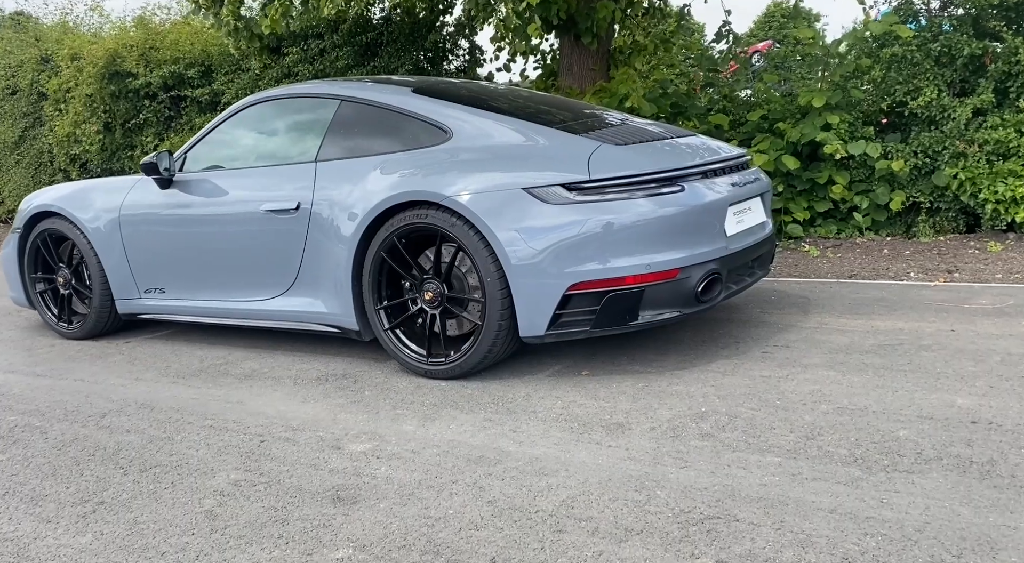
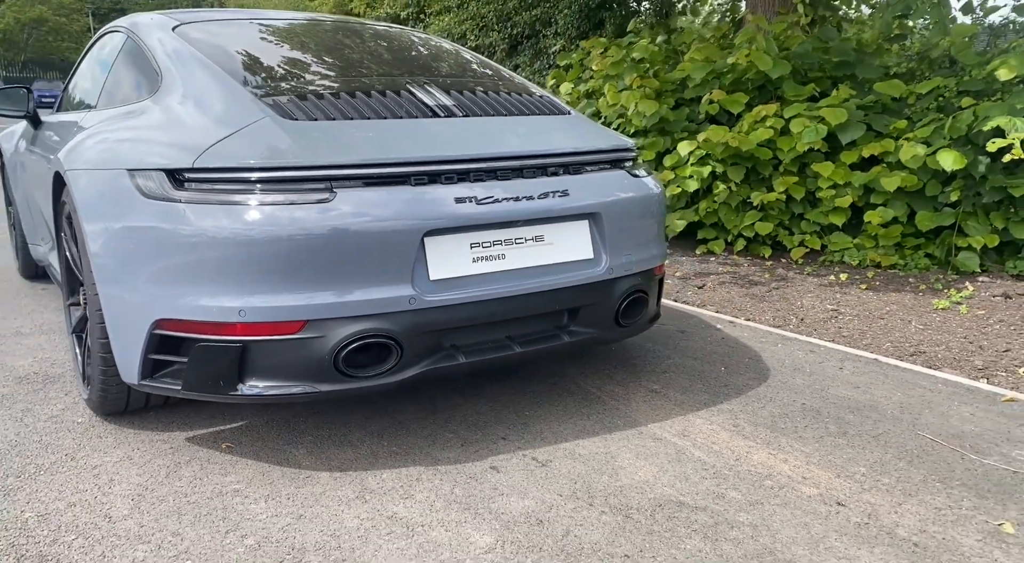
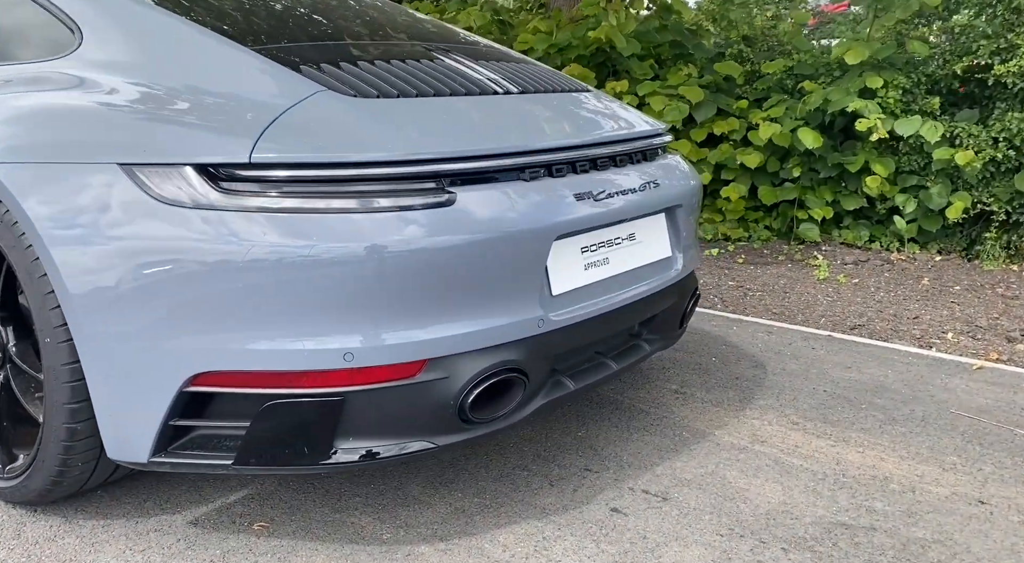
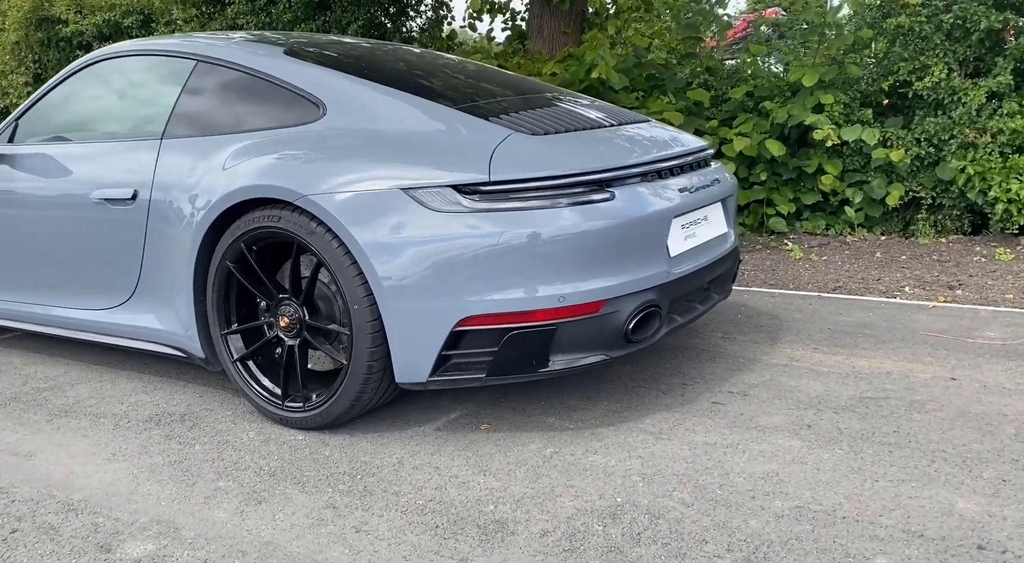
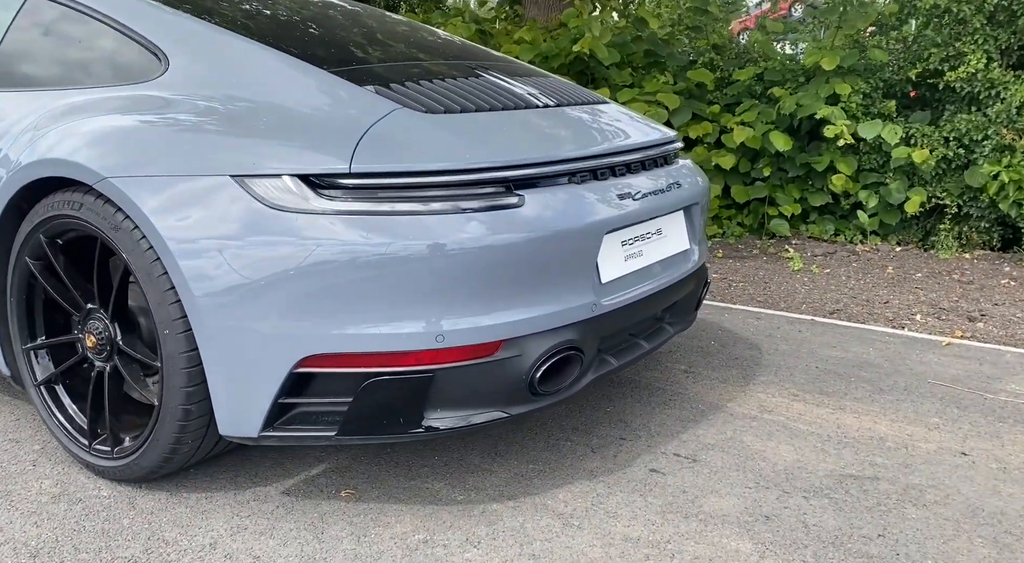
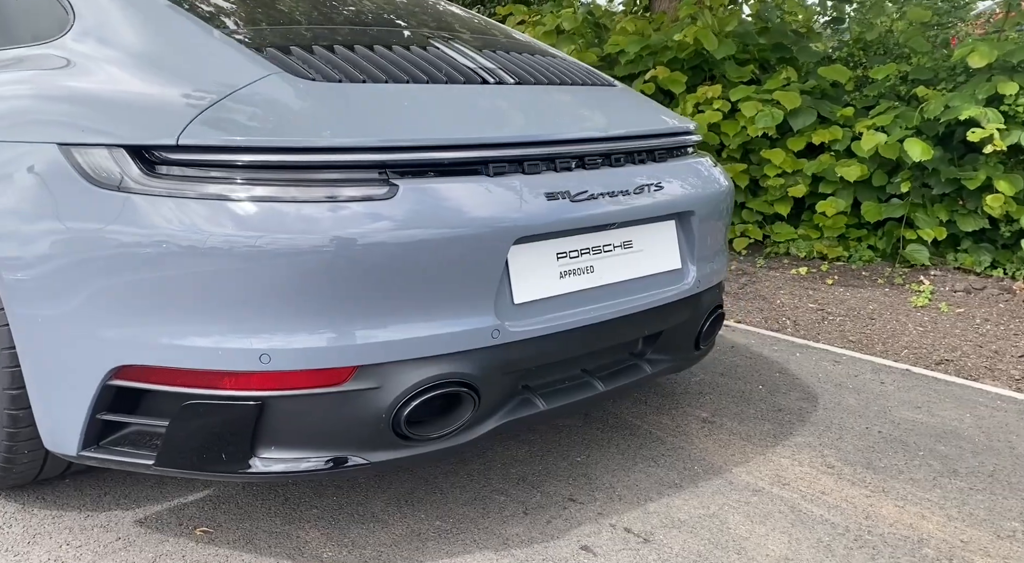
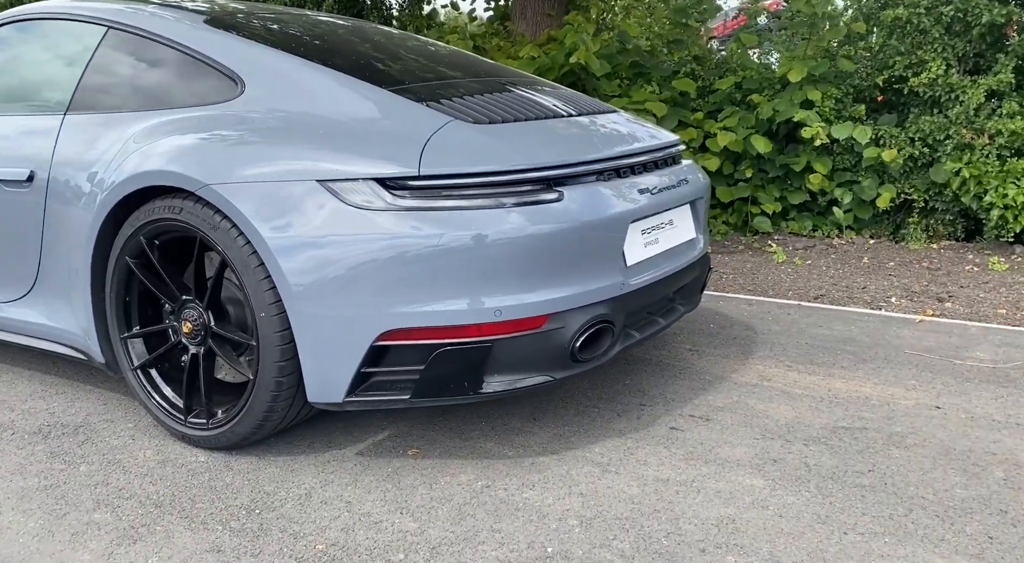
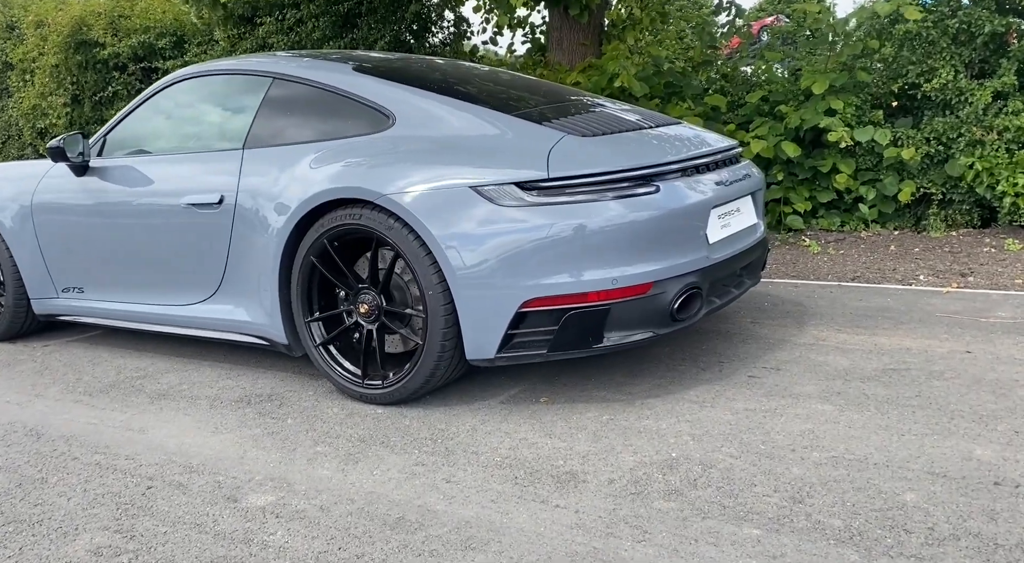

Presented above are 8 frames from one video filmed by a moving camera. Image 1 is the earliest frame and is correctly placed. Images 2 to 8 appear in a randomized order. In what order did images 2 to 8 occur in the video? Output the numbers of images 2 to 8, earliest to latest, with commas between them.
8, 4, 7, 5, 3, 6, 2
